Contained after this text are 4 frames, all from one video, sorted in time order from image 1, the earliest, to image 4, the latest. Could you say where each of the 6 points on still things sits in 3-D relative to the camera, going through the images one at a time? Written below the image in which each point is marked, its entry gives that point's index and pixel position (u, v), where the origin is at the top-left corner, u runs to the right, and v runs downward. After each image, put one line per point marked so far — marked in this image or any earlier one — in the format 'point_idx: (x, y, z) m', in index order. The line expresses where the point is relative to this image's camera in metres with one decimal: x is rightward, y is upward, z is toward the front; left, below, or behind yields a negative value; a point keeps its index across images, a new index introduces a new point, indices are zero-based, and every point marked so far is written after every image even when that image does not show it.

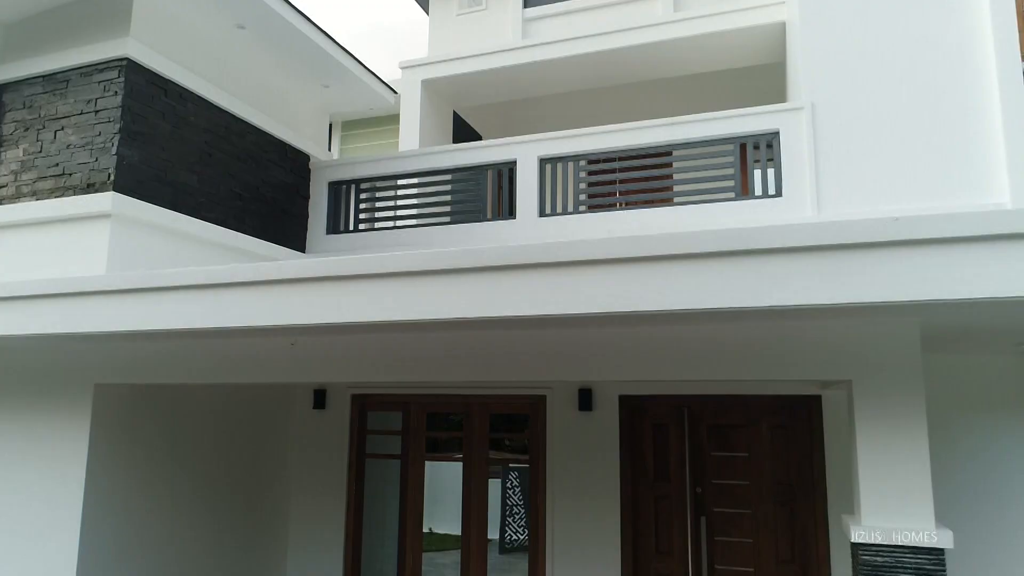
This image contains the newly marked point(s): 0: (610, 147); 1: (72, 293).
0: (+0.6, +0.9, +5.2) m
1: (-1.9, 0.0, +3.6) m
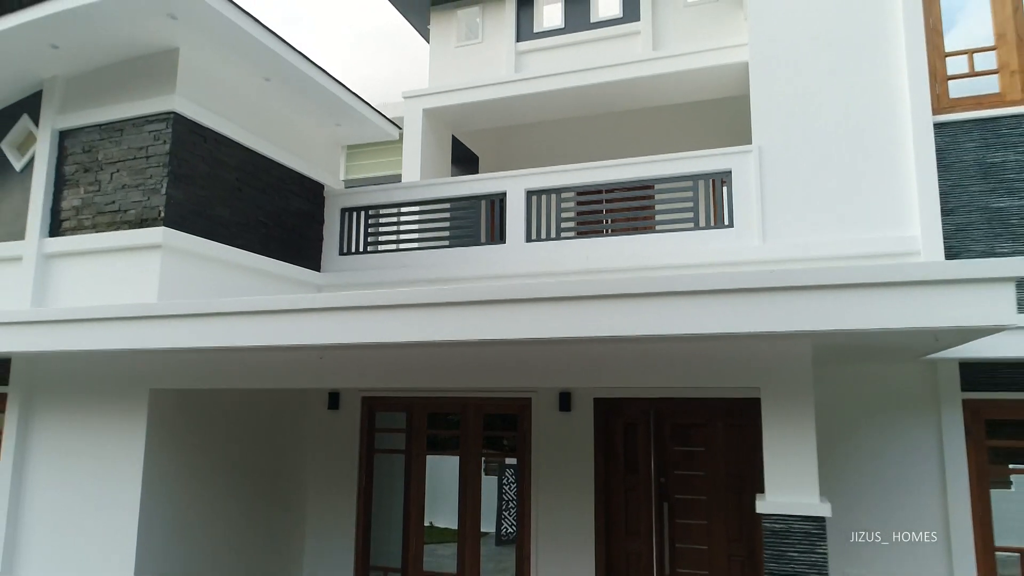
0: (+0.5, +0.7, +6.0) m
1: (-1.9, -0.2, +4.4) m
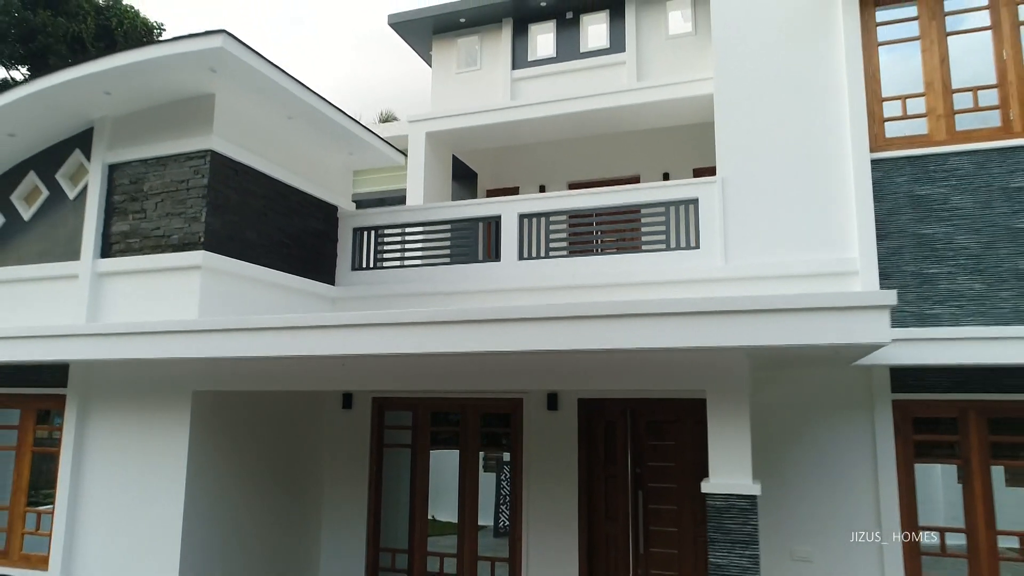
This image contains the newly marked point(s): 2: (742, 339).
0: (+0.5, +0.6, +6.8) m
1: (-2.0, -0.3, +5.1) m
2: (+1.0, -0.2, +3.9) m
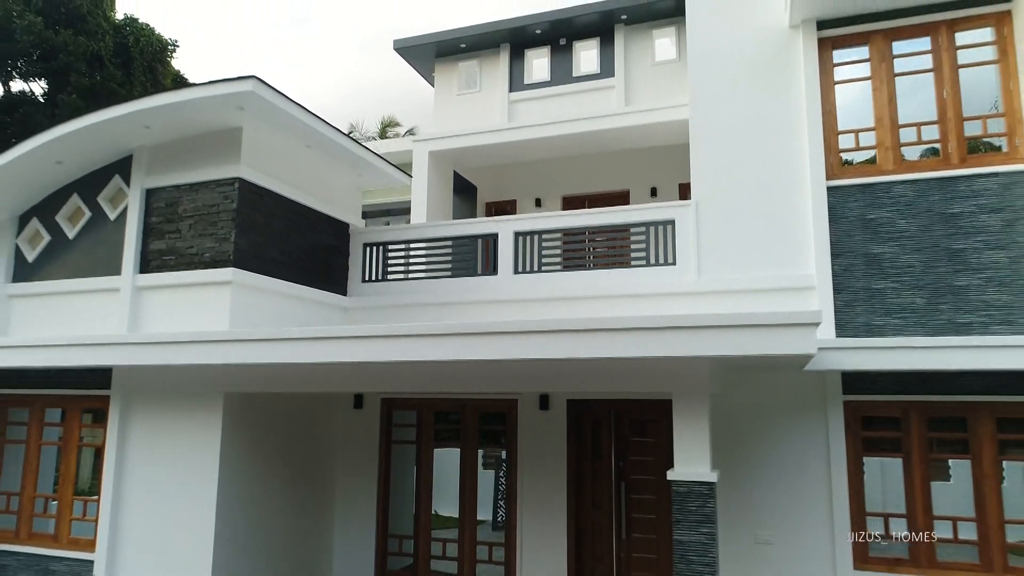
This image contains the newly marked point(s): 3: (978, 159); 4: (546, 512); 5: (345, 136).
0: (+0.4, +0.5, +7.5) m
1: (-2.0, -0.4, +5.9) m
2: (+1.0, -0.3, +4.6) m
3: (+3.3, +0.9, +6.2) m
4: (+0.3, -1.9, +7.1) m
5: (-1.4, +1.3, +7.3) m
